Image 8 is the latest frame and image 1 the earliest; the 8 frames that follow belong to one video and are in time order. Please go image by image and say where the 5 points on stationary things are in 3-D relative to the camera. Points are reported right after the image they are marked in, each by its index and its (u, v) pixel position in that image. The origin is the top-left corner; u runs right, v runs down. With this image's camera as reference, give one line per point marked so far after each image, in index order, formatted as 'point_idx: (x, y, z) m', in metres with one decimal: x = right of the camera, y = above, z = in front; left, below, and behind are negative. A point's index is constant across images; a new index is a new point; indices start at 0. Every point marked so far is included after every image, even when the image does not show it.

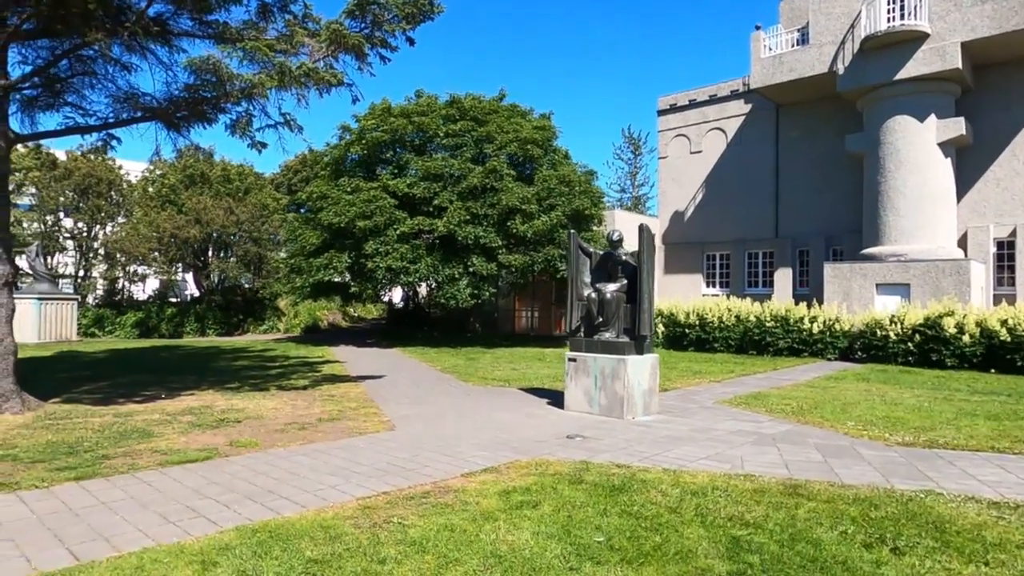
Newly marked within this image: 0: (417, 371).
0: (-2.4, -2.1, +16.0) m
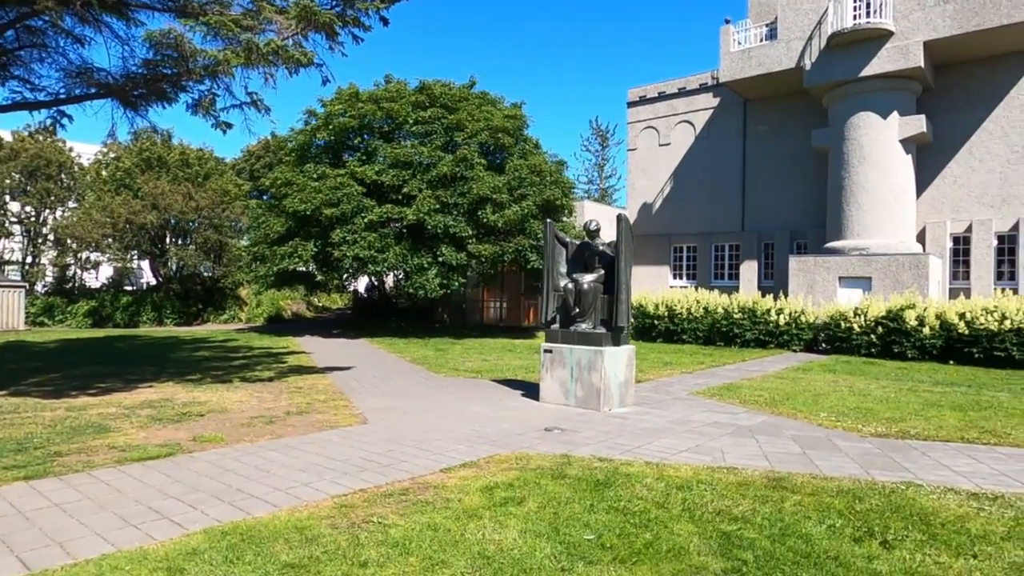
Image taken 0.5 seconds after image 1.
0: (-3.1, -1.8, +15.7) m
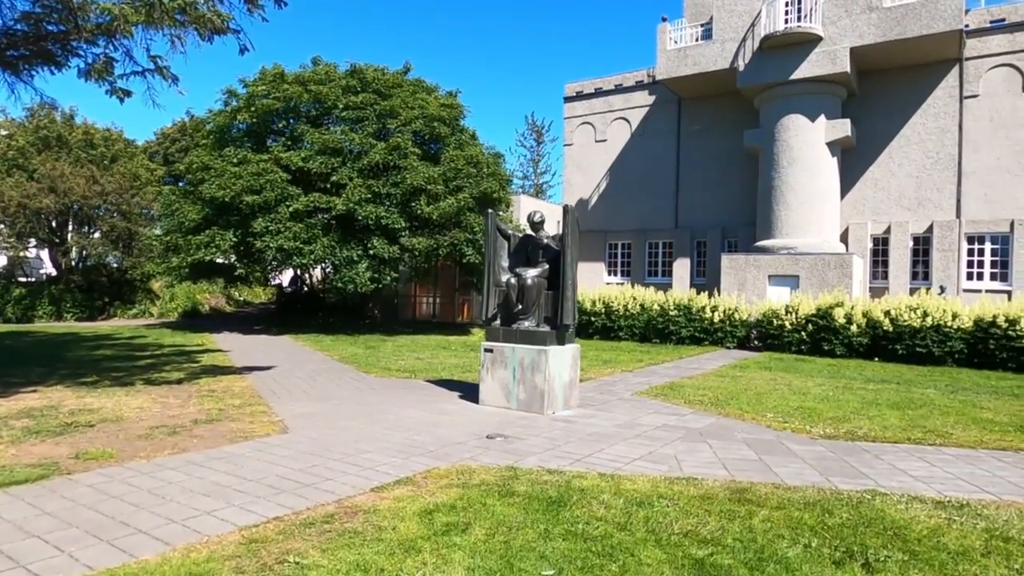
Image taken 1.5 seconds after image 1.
0: (-4.6, -1.7, +14.6) m
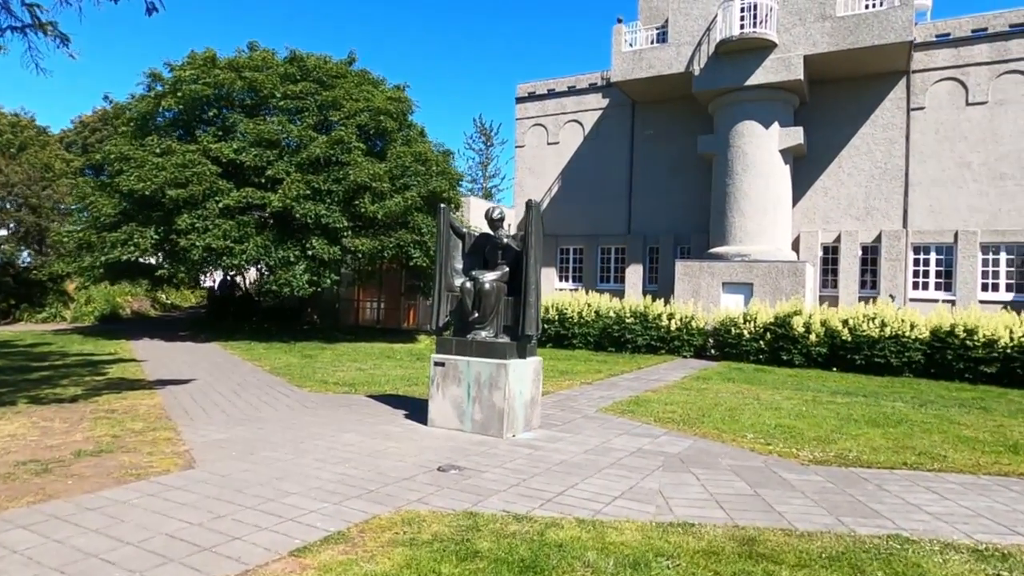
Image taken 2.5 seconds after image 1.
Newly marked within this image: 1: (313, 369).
0: (-5.6, -1.7, +13.1) m
1: (-4.2, -1.7, +13.6) m
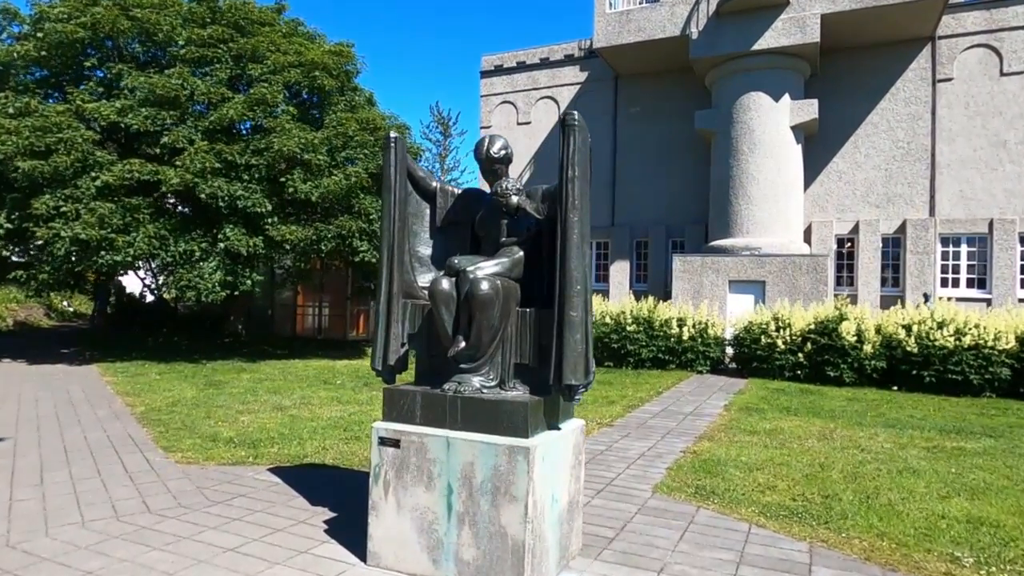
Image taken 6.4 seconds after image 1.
0: (-5.8, -1.8, +8.8) m
1: (-4.4, -1.8, +9.4) m
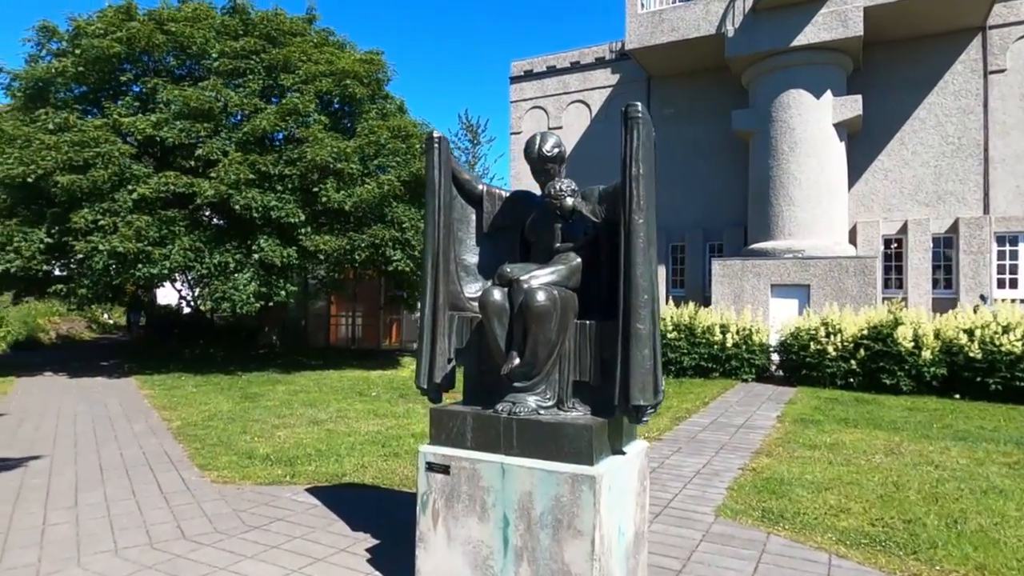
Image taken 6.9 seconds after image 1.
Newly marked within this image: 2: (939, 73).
0: (-5.2, -2.0, +8.7) m
1: (-3.8, -2.0, +9.2) m
2: (+13.3, +6.7, +20.0) m
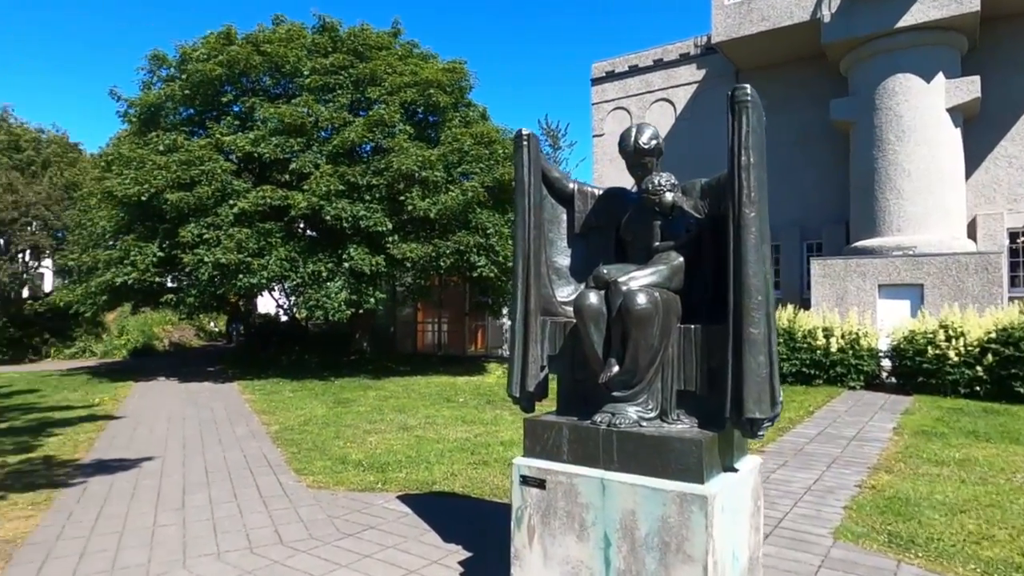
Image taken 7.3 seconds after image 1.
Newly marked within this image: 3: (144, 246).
0: (-4.0, -2.1, +9.1) m
1: (-2.6, -2.1, +9.4) m
2: (+15.7, +6.8, +18.0) m
3: (-8.5, +1.0, +15.0) m
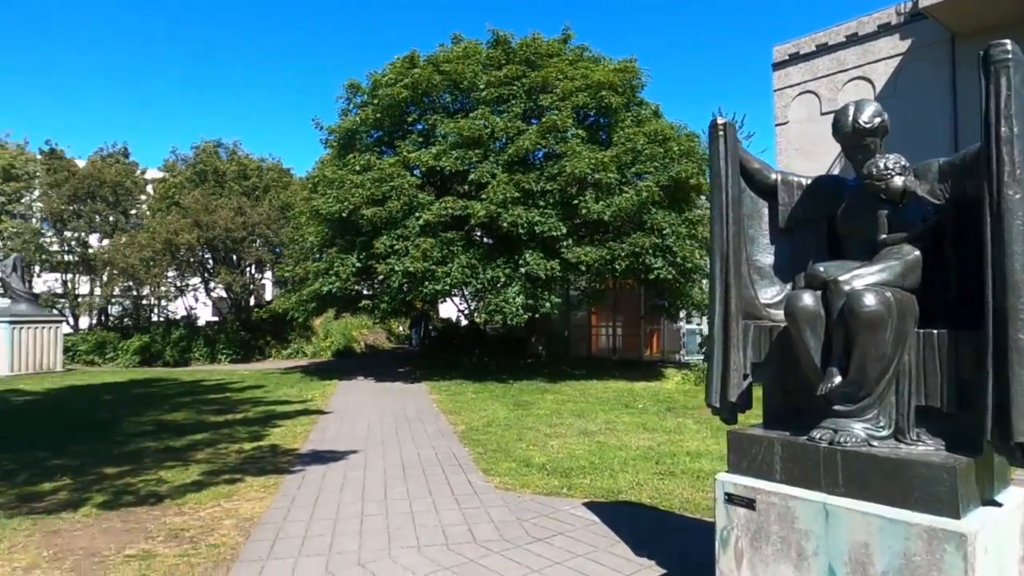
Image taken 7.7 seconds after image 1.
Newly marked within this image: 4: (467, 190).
0: (-1.3, -2.2, +9.7) m
1: (+0.1, -2.1, +9.6) m
2: (+19.8, +7.0, +13.2) m
3: (-4.2, +0.8, +16.5) m
4: (-1.1, +2.4, +15.9) m
